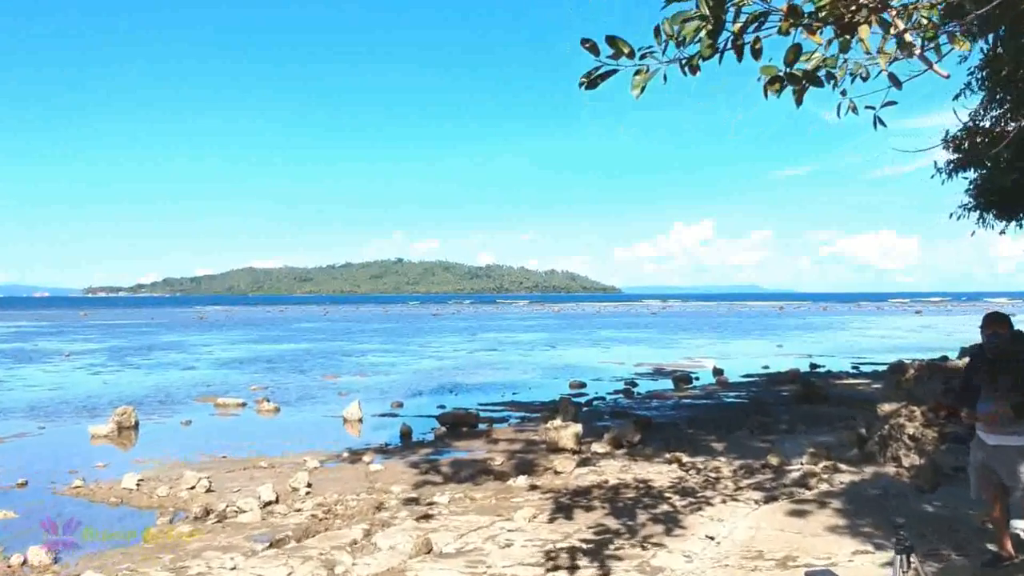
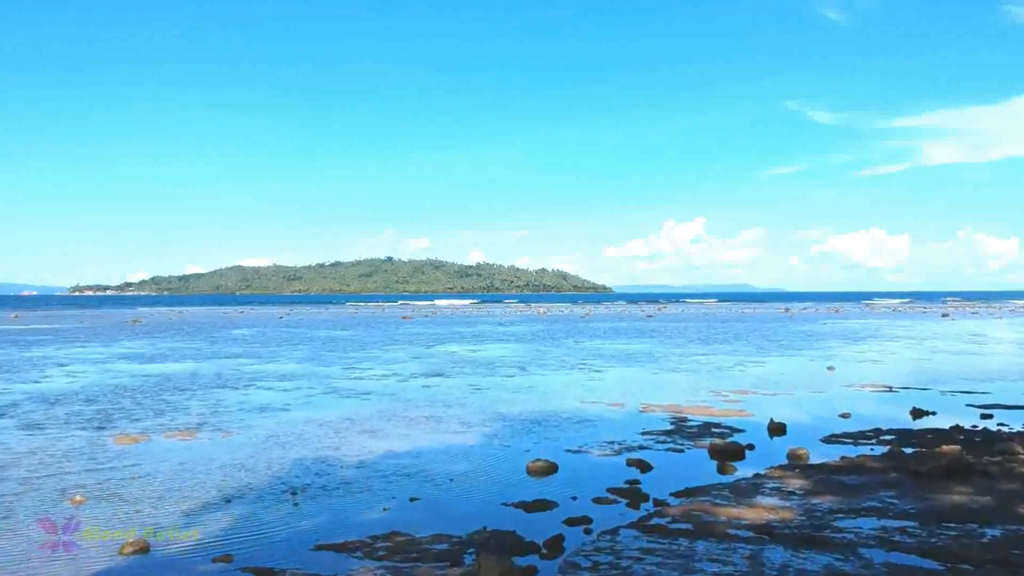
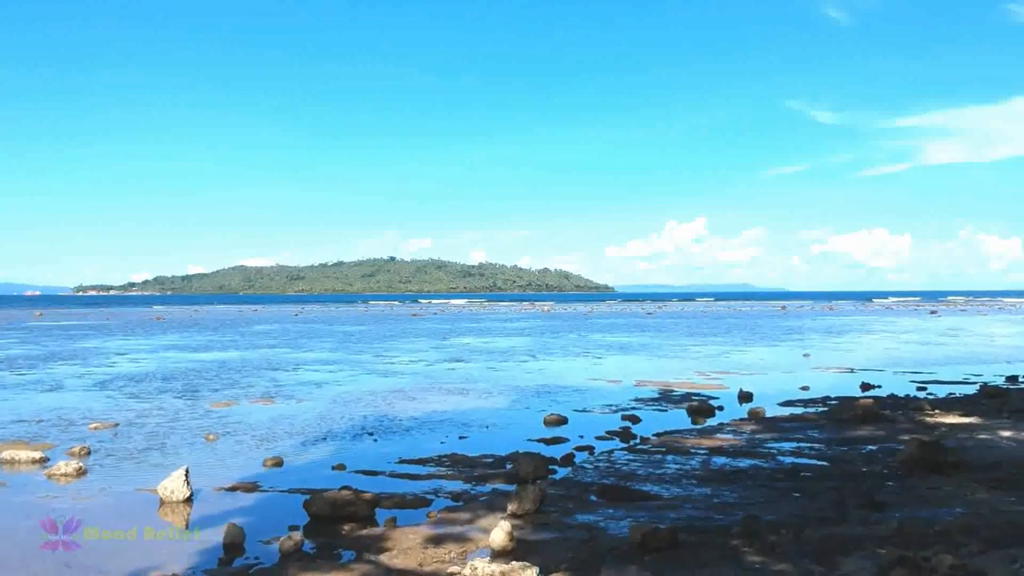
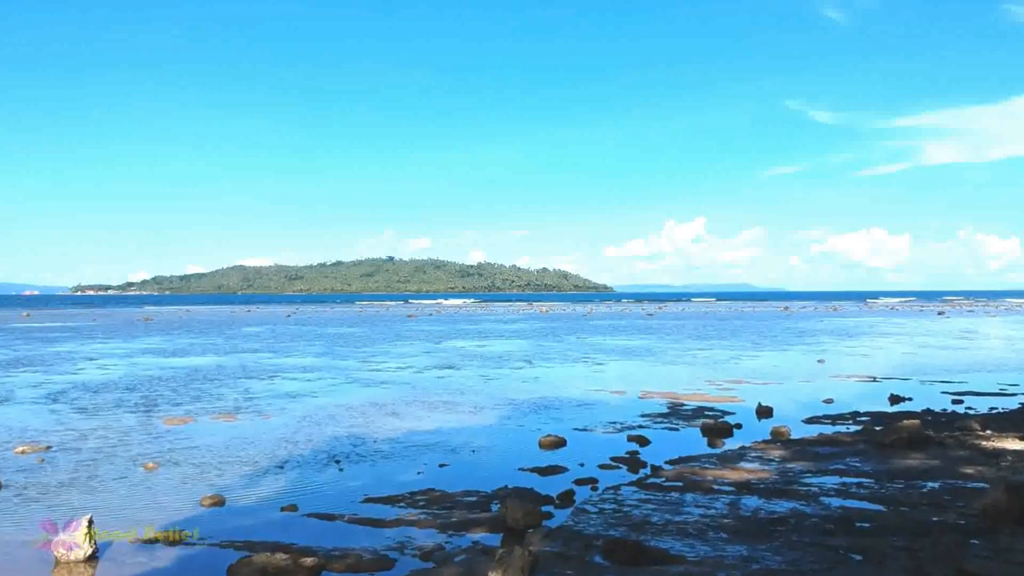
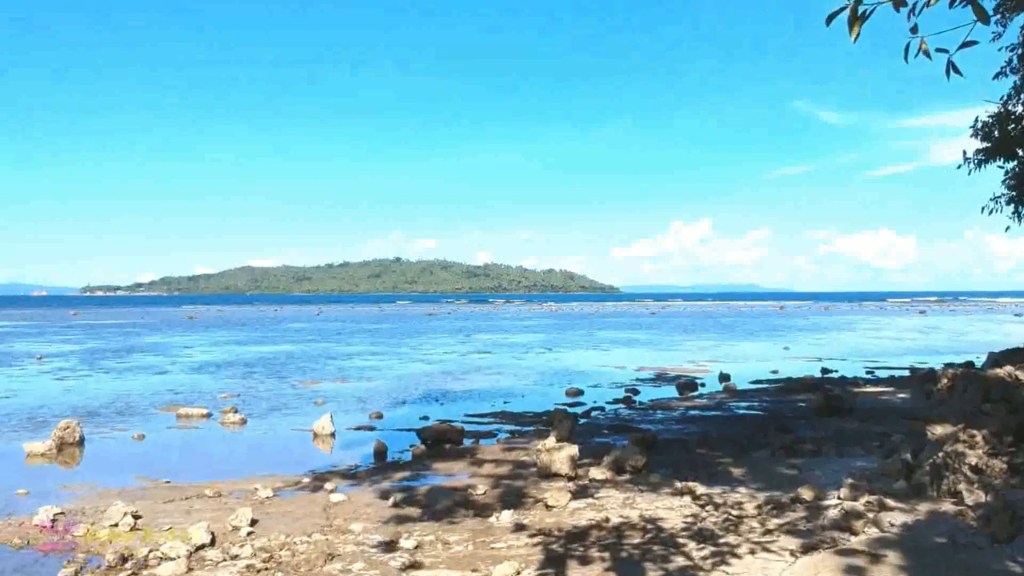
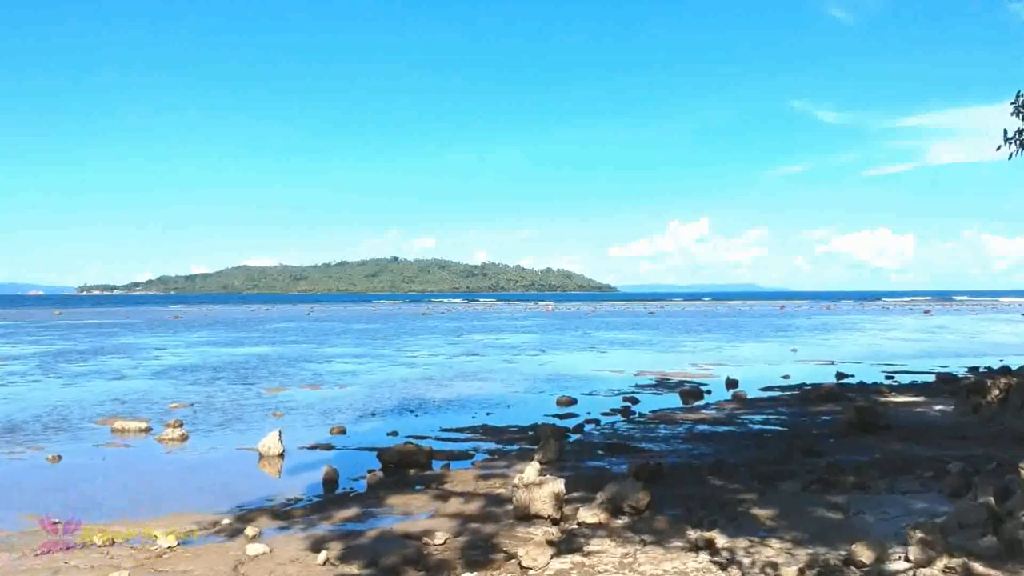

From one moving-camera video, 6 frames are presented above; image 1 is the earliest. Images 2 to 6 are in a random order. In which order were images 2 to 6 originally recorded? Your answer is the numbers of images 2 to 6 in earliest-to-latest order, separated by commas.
5, 6, 3, 4, 2
